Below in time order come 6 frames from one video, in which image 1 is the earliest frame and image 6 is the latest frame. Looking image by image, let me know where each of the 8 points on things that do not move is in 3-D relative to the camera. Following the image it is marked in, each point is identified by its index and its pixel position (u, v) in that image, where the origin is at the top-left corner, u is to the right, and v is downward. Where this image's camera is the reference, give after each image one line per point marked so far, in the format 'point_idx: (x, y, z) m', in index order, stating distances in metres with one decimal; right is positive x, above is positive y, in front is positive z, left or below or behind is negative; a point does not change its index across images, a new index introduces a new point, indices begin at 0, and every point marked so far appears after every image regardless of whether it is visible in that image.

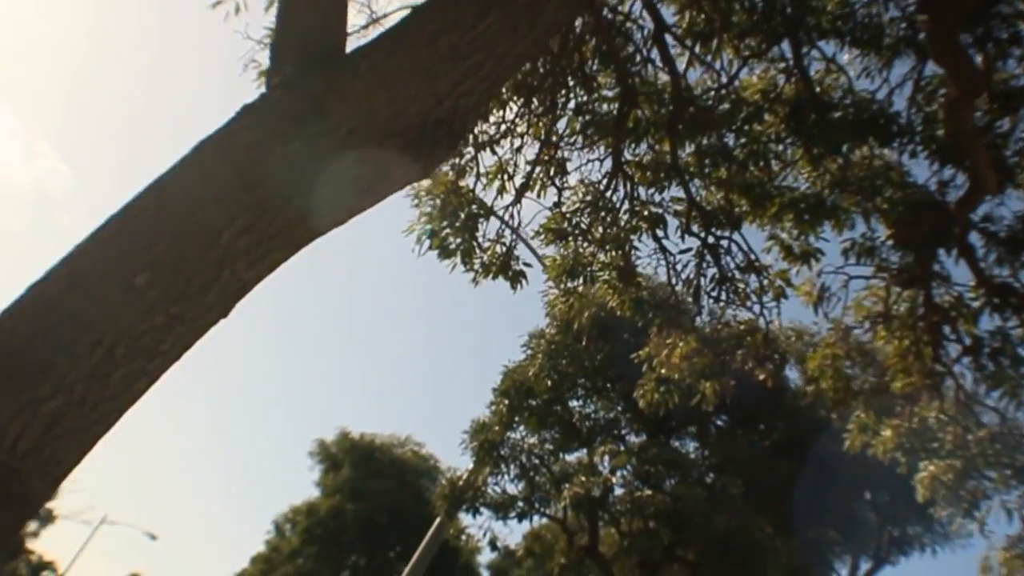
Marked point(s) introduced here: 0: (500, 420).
0: (-0.1, -1.0, +14.7) m
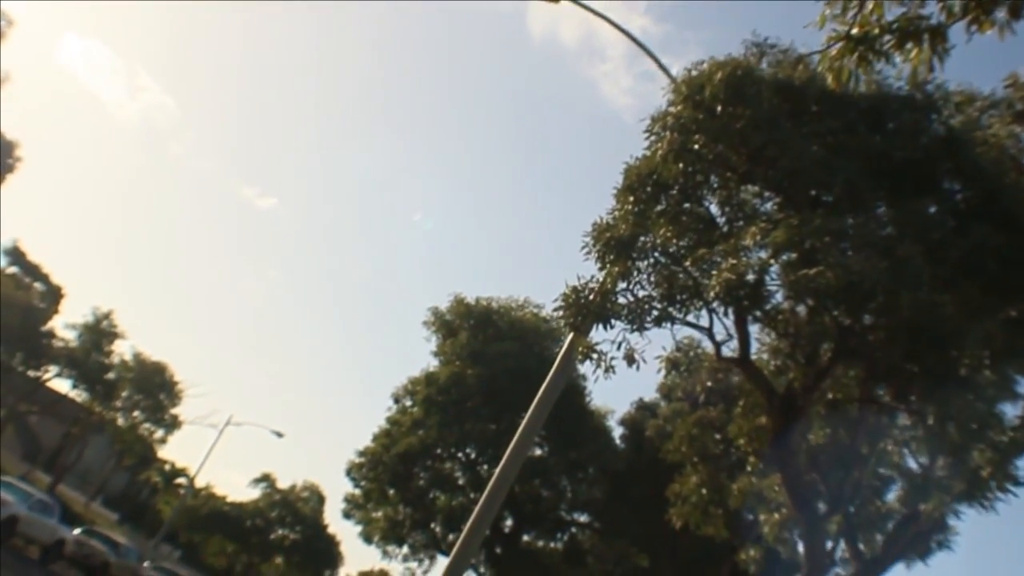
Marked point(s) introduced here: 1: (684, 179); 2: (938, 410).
0: (+0.7, +0.4, +12.6) m
1: (+1.1, +0.7, +12.6) m
2: (+2.6, -0.7, +12.3) m
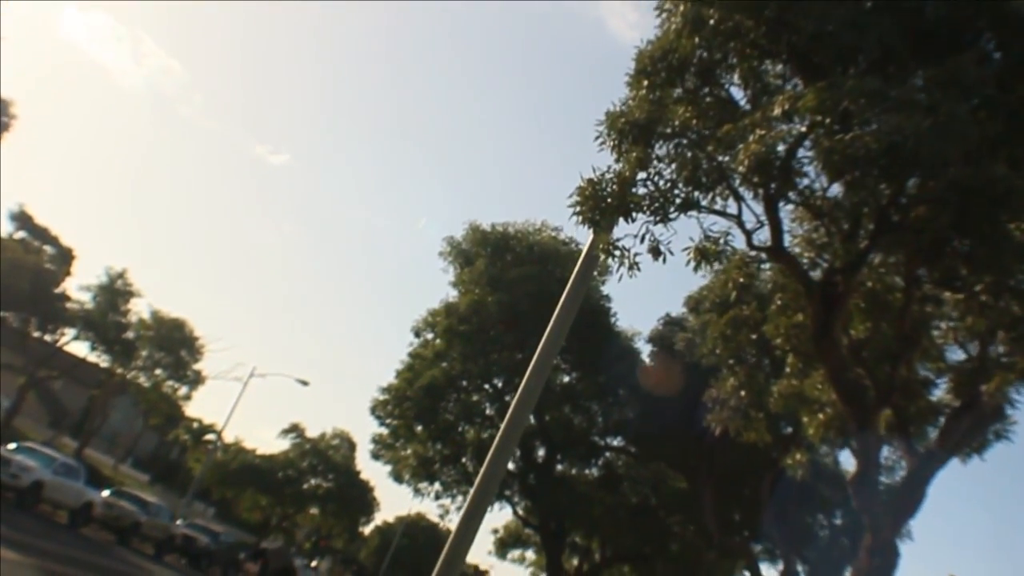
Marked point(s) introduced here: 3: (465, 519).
0: (+0.7, +1.0, +11.7) m
1: (+1.1, +1.3, +11.7) m
2: (+2.7, 0.0, +11.4) m
3: (-0.3, -1.6, +13.1) m
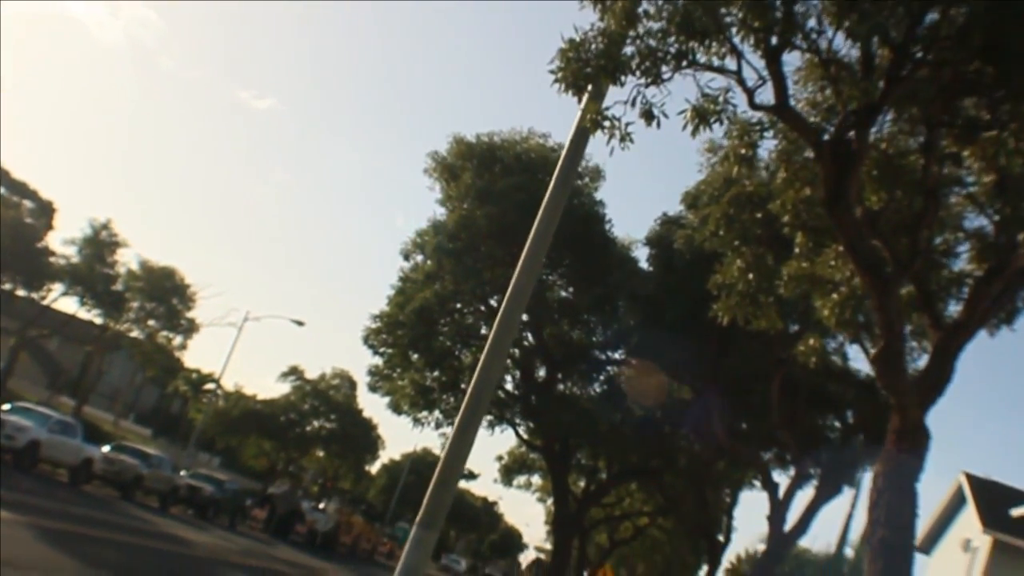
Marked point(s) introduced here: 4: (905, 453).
0: (+0.6, +1.7, +10.6) m
1: (+0.9, +2.0, +10.6) m
2: (+2.6, +0.8, +10.3) m
3: (-0.3, -0.9, +12.1) m
4: (+2.2, -0.9, +11.2) m
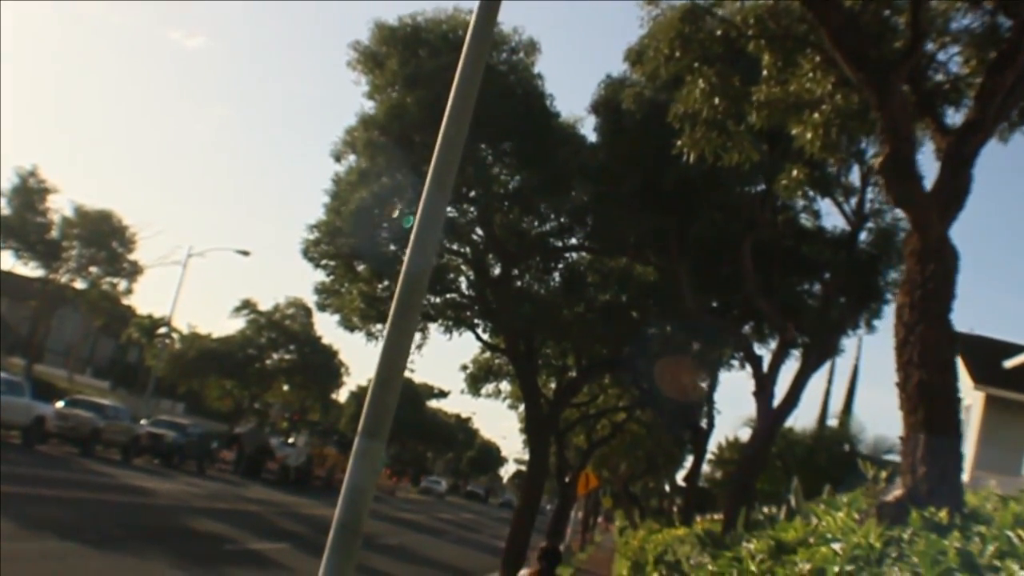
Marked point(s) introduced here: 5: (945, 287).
0: (0.0, +2.4, +8.5) m
1: (+0.3, +2.8, +8.4) m
2: (+2.2, +1.8, +8.3) m
3: (-0.6, -0.2, +10.0) m
4: (+1.9, 0.0, +9.3) m
5: (+2.0, 0.0, +9.3) m
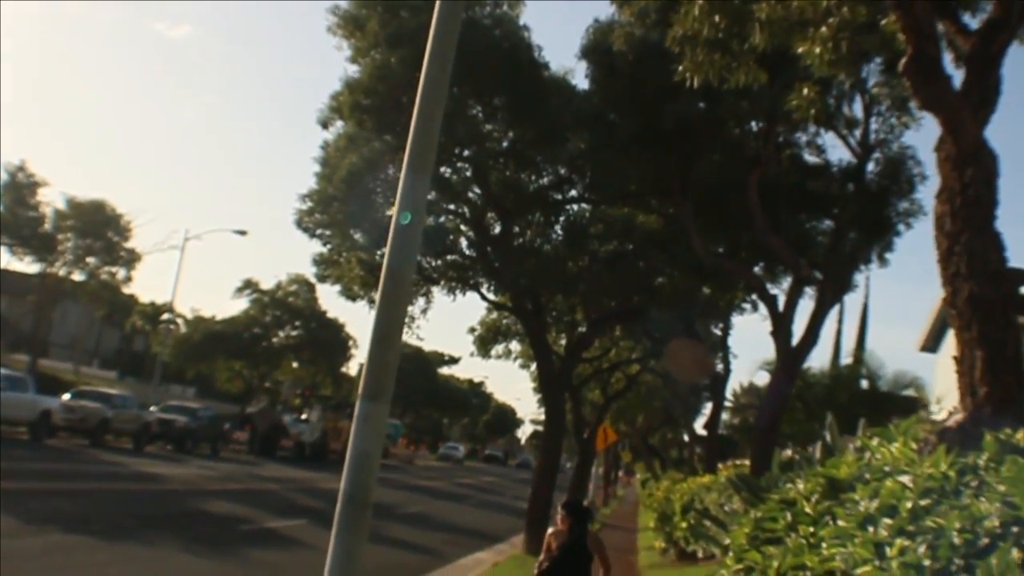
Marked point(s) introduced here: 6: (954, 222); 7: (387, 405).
0: (-0.1, +2.7, +7.8) m
1: (+0.1, +3.1, +7.7) m
2: (+2.0, +2.2, +7.6) m
3: (-0.6, 0.0, +9.4) m
4: (+1.9, +0.4, +8.6) m
5: (+2.0, +0.4, +8.6) m
6: (+1.8, +0.3, +8.6) m
7: (-0.6, -0.5, +9.3) m
